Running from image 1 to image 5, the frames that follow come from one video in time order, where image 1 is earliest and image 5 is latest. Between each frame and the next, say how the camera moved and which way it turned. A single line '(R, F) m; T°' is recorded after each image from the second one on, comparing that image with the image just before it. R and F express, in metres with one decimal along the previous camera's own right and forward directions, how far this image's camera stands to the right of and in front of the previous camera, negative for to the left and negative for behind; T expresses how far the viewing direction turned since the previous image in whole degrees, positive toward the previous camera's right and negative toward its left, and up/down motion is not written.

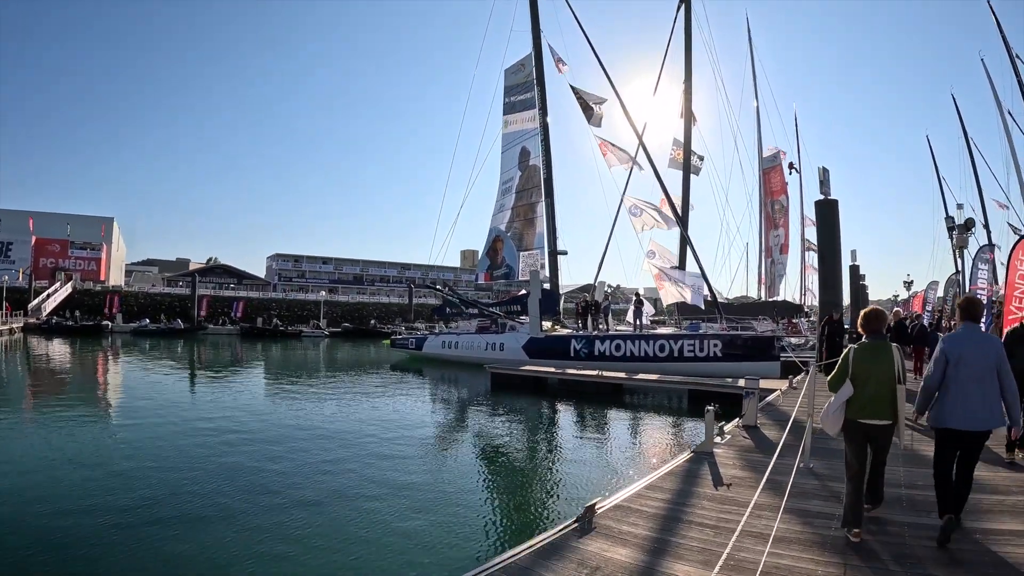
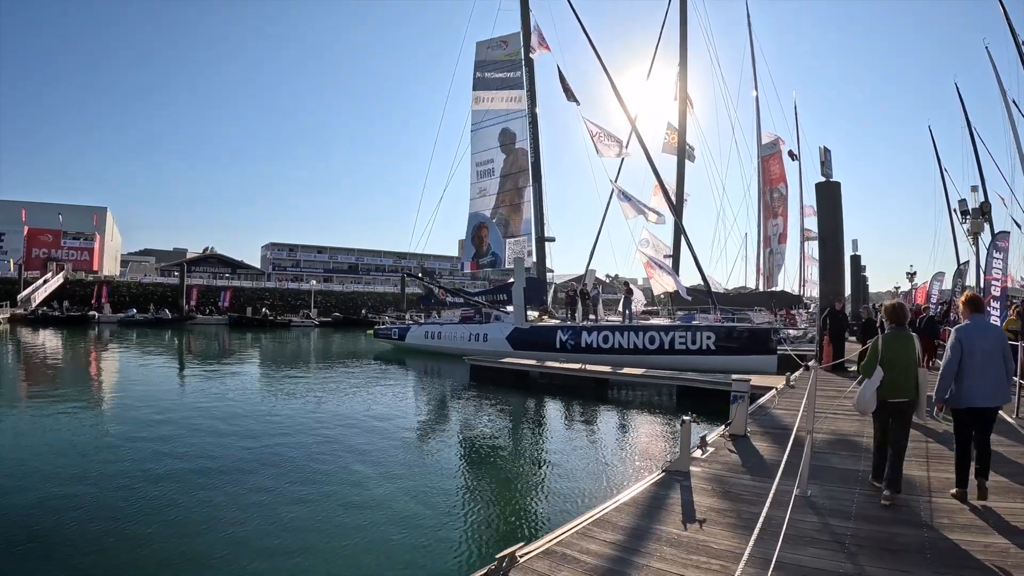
(+0.4, +0.8) m; 0°
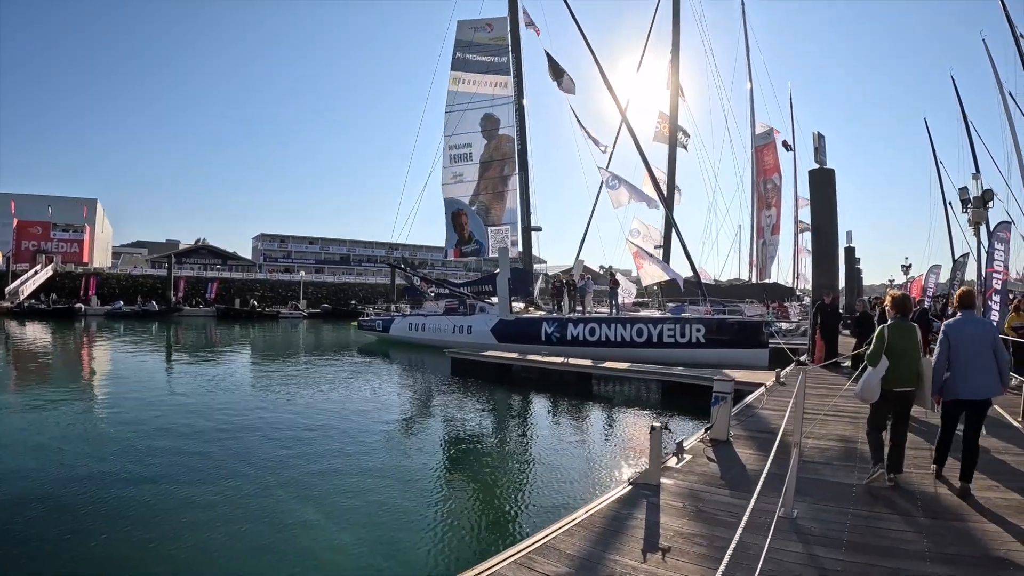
(+0.3, +0.5) m; 0°
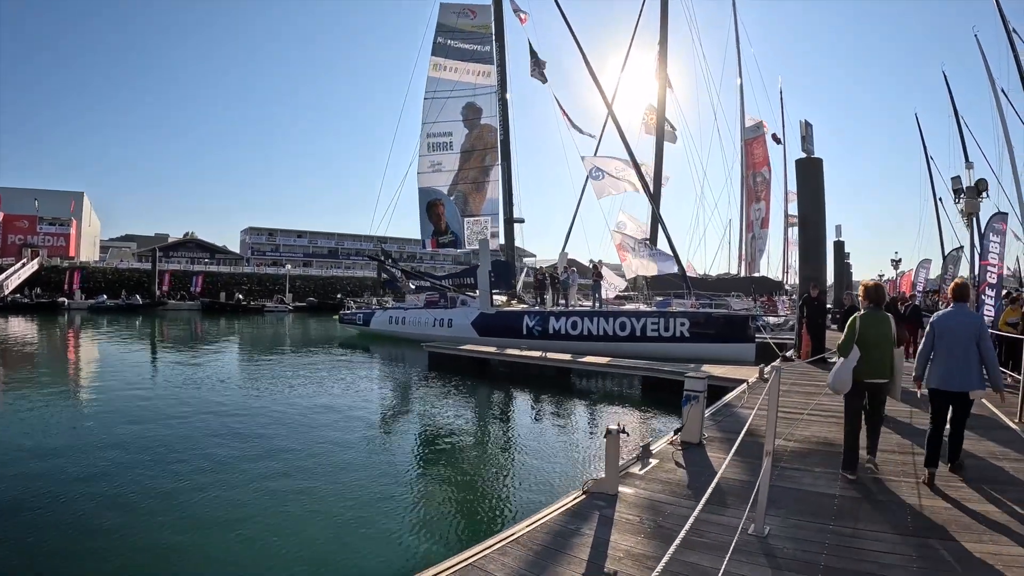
(+0.3, +0.4) m; +1°
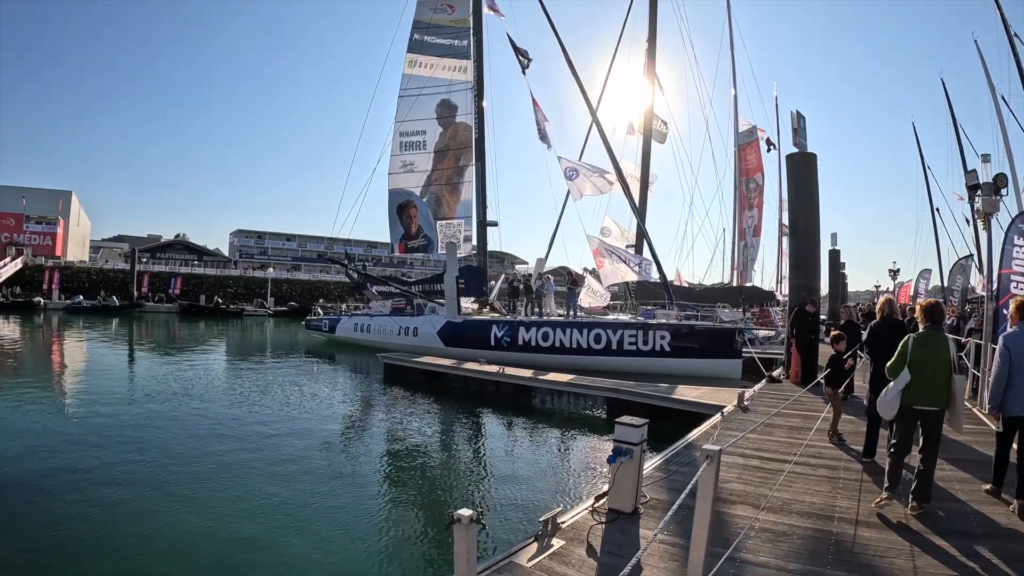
(+0.6, +1.1) m; 0°
